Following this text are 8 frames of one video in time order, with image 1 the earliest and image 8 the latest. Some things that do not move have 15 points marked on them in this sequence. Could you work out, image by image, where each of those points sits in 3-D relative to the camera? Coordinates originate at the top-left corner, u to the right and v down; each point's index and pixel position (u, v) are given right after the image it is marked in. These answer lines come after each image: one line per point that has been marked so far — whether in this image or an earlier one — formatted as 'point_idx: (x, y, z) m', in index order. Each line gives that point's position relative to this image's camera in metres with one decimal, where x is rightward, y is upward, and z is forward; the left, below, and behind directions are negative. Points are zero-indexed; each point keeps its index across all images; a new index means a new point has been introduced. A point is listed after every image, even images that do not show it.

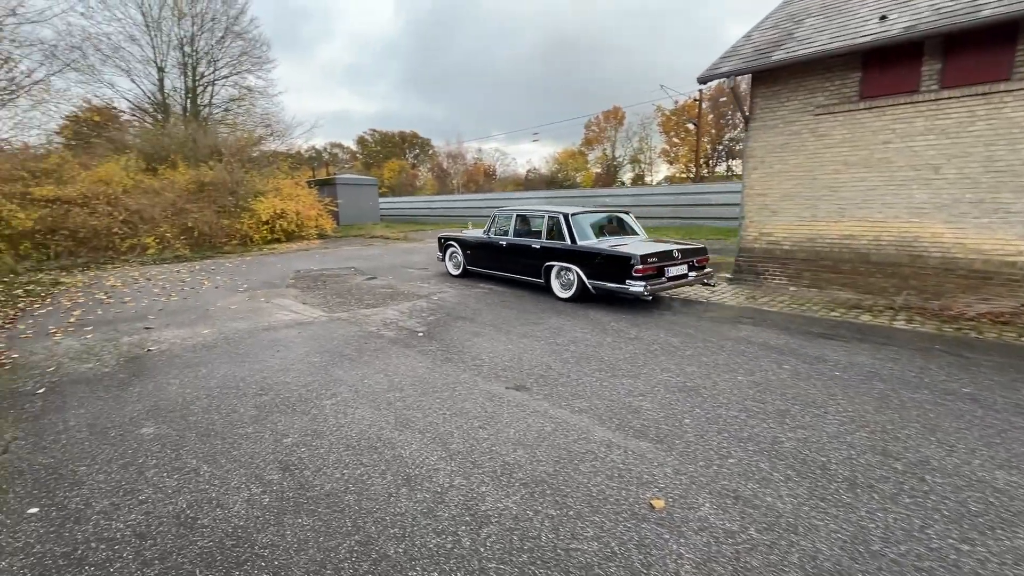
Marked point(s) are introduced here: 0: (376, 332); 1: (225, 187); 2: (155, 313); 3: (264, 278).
0: (-1.5, -0.5, +5.4) m
1: (-9.2, +3.3, +15.4) m
2: (-4.9, -0.3, +6.6) m
3: (-5.0, +0.2, +9.7) m
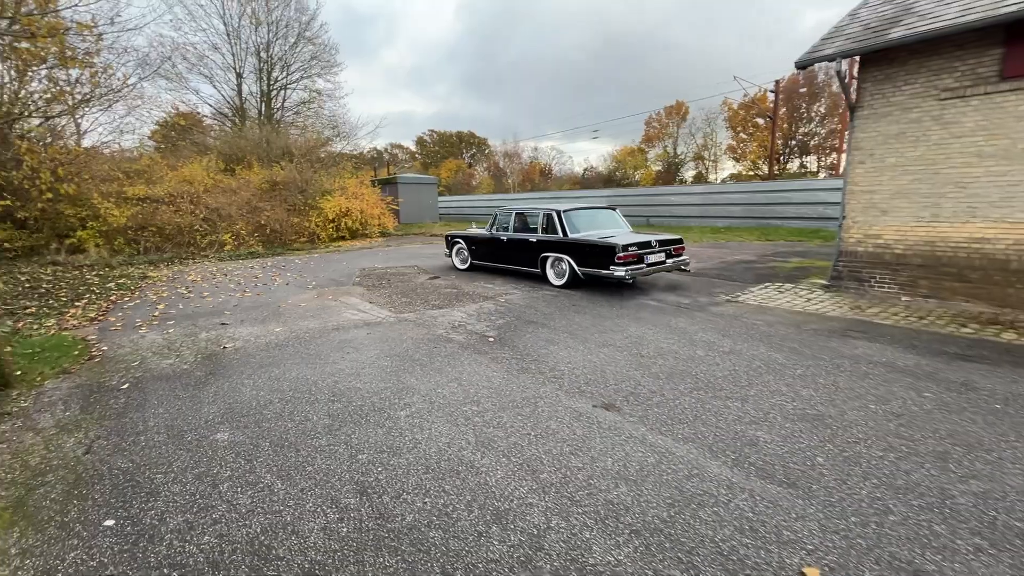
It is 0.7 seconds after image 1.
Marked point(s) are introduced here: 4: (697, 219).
0: (-0.7, -0.5, +5.1) m
1: (-7.2, +3.4, +15.9) m
2: (-3.9, -0.3, +6.8) m
3: (-3.7, +0.3, +9.8) m
4: (+7.3, +2.7, +18.6) m
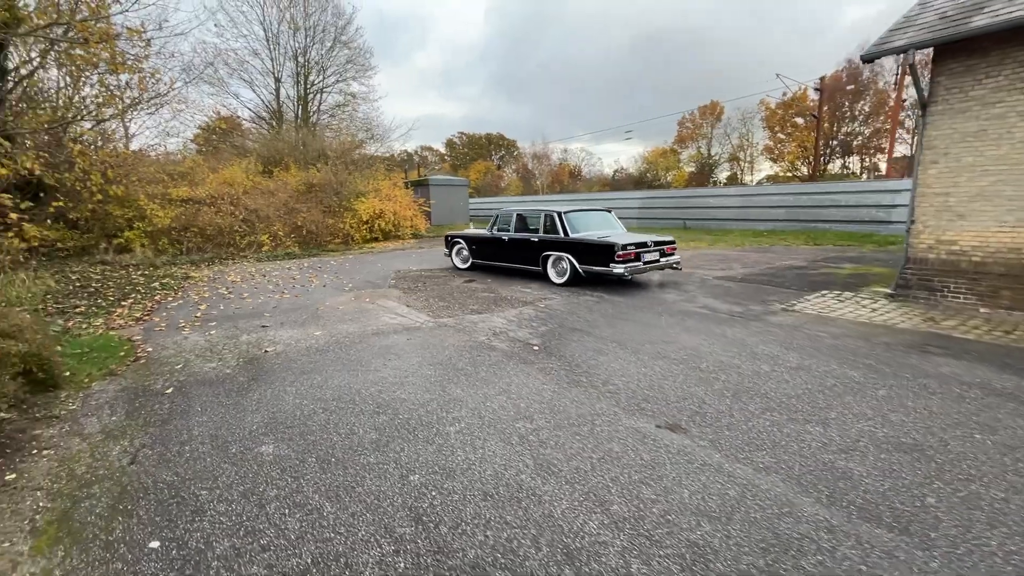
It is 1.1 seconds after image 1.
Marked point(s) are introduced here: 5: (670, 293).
0: (-0.2, -0.6, +5.0) m
1: (-6.1, +3.4, +16.1) m
2: (-3.4, -0.3, +6.7) m
3: (-3.0, +0.2, +9.8) m
4: (+8.5, +2.5, +17.9) m
5: (+2.5, -0.1, +7.4) m
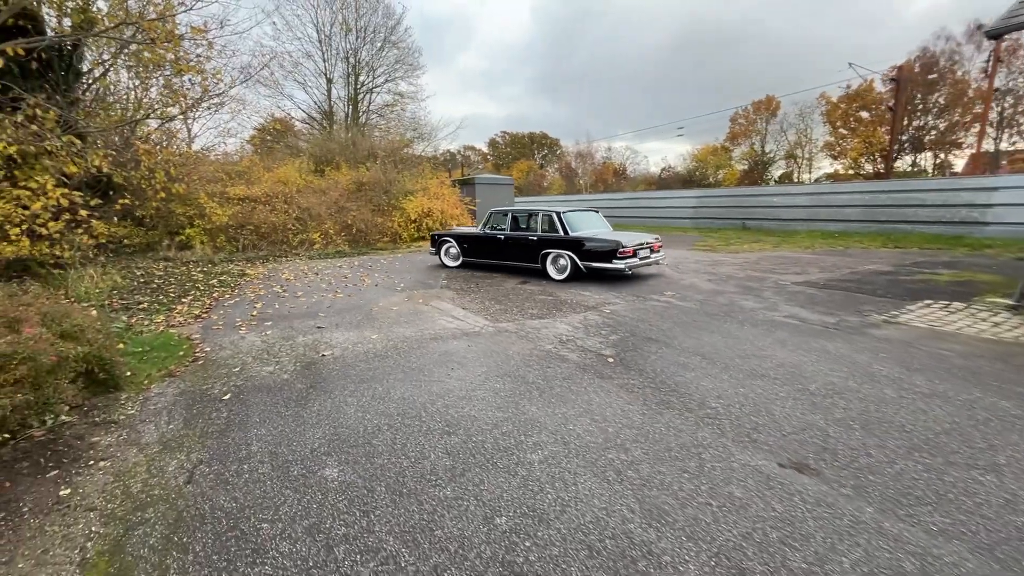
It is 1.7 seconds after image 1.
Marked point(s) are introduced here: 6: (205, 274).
0: (+0.4, -0.6, +4.5) m
1: (-4.5, +3.5, +16.1) m
2: (-2.6, -0.3, +6.6) m
3: (-1.9, +0.2, +9.6) m
4: (+10.2, +2.3, +16.8) m
5: (+3.3, -0.2, +6.8) m
6: (-6.1, +0.3, +9.5) m
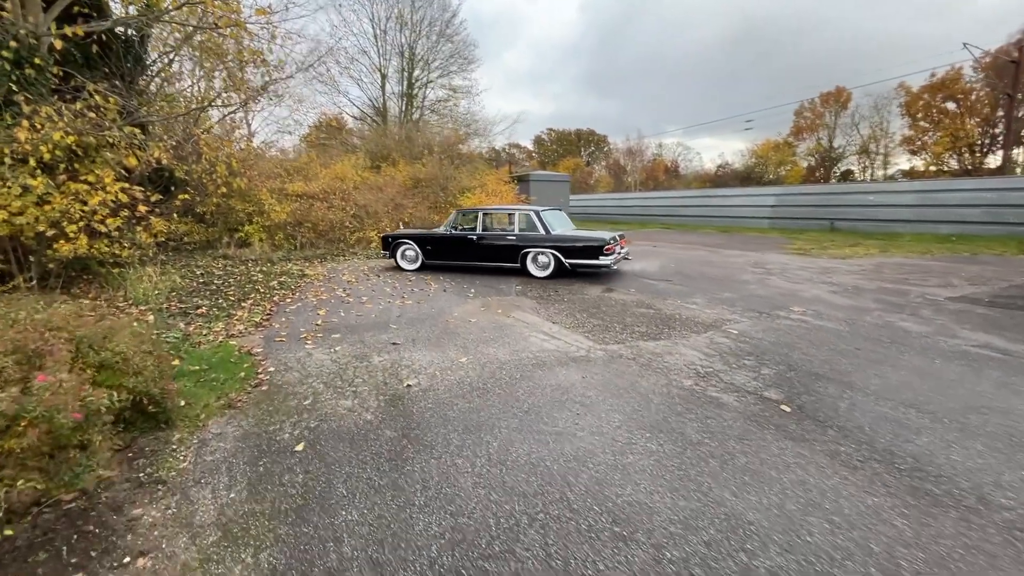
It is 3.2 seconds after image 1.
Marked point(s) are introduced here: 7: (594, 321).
0: (+1.4, -0.8, +3.5) m
1: (-2.4, +3.4, +15.5) m
2: (-1.4, -0.4, +5.8) m
3: (-0.5, +0.1, +8.7) m
4: (+12.3, +2.0, +14.8) m
5: (+4.5, -0.4, +5.5) m
6: (-4.6, +0.3, +9.0) m
7: (+1.0, -0.4, +5.7) m
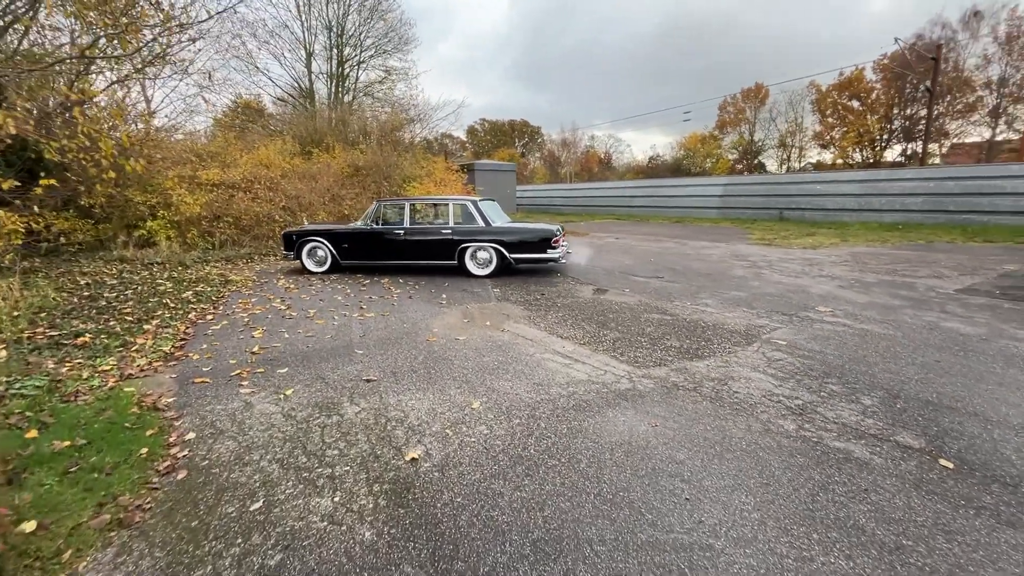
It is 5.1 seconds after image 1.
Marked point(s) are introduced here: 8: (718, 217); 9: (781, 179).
0: (+1.7, -0.8, +2.6) m
1: (-3.8, +3.4, +13.9) m
2: (-1.4, -0.5, +4.5) m
3: (-0.9, +0.1, +7.5) m
4: (+10.8, +2.4, +15.3) m
5: (+4.5, -0.3, +5.0) m
6: (-5.1, +0.1, +7.2) m
7: (+0.9, -0.5, +4.7) m
8: (+8.2, +2.8, +19.1) m
9: (+9.7, +3.9, +17.2) m
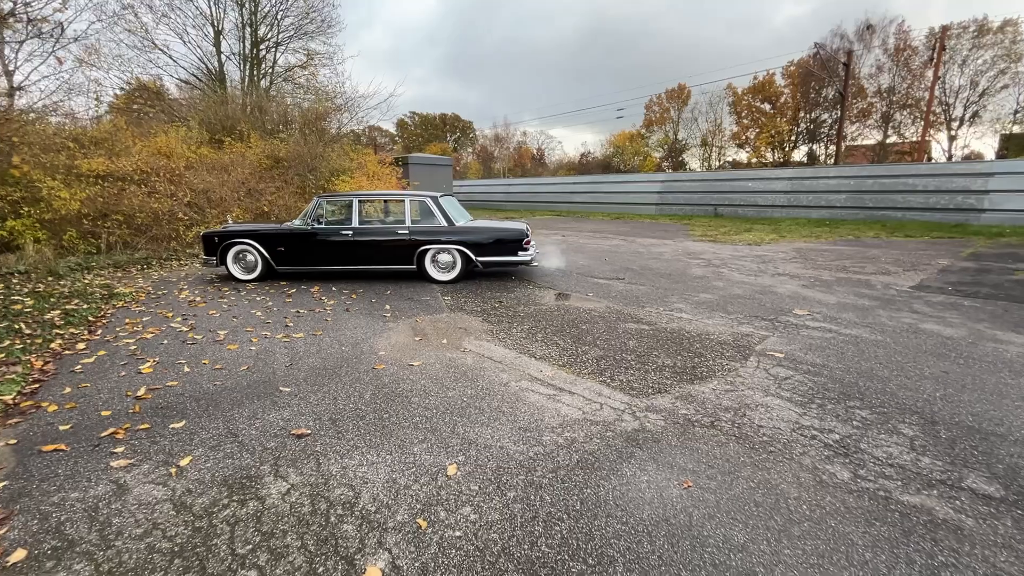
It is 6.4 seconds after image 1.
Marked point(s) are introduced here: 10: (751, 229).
0: (+1.7, -0.9, +2.1) m
1: (-5.4, +3.3, +12.5) m
2: (-1.6, -0.7, +3.6) m
3: (-1.6, 0.0, +6.6) m
4: (+8.9, +2.6, +15.8) m
5: (+4.1, -0.3, +4.8) m
6: (-5.7, -0.1, +5.7) m
7: (+0.7, -0.5, +4.1) m
8: (+5.8, +3.0, +19.3) m
9: (+7.5, +4.1, +17.6) m
10: (+6.8, +1.7, +13.6) m
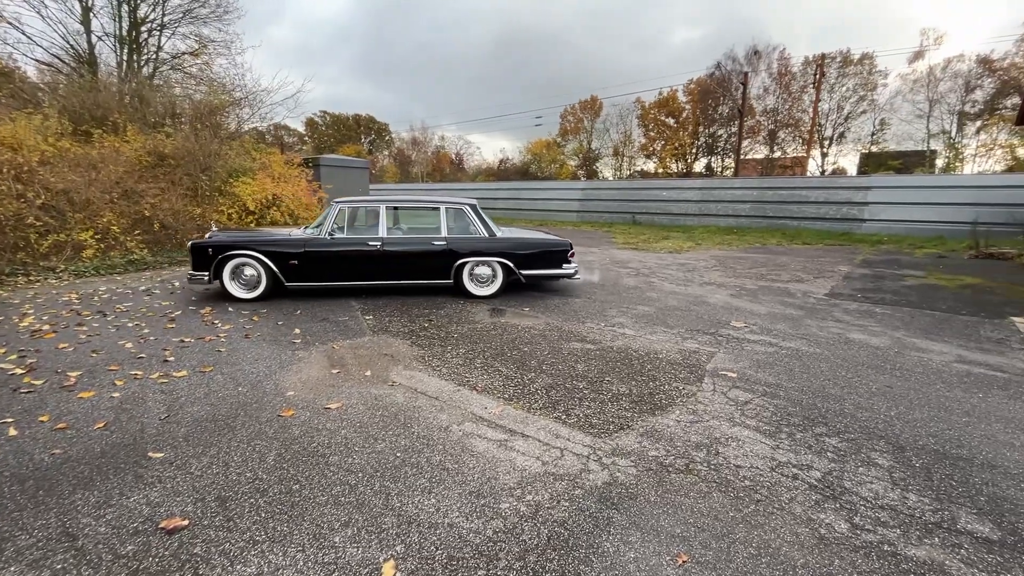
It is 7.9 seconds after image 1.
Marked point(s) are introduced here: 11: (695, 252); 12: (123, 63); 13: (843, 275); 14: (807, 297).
0: (+1.5, -1.0, +1.9) m
1: (-7.2, +2.9, +11.0) m
2: (-2.0, -0.9, +2.8) m
3: (-2.4, -0.3, +5.8) m
4: (+6.4, +2.5, +16.7) m
5: (+3.4, -0.4, +5.0) m
6: (-6.3, -0.4, +4.2) m
7: (+0.2, -0.7, +3.6) m
8: (+2.7, +2.8, +19.5) m
9: (+4.6, +3.9, +18.1) m
10: (+4.7, +1.5, +14.1) m
11: (+4.2, +0.8, +11.1) m
12: (-13.1, +7.7, +16.3) m
13: (+5.6, +0.2, +8.1) m
14: (+4.0, -0.1, +6.5) m
